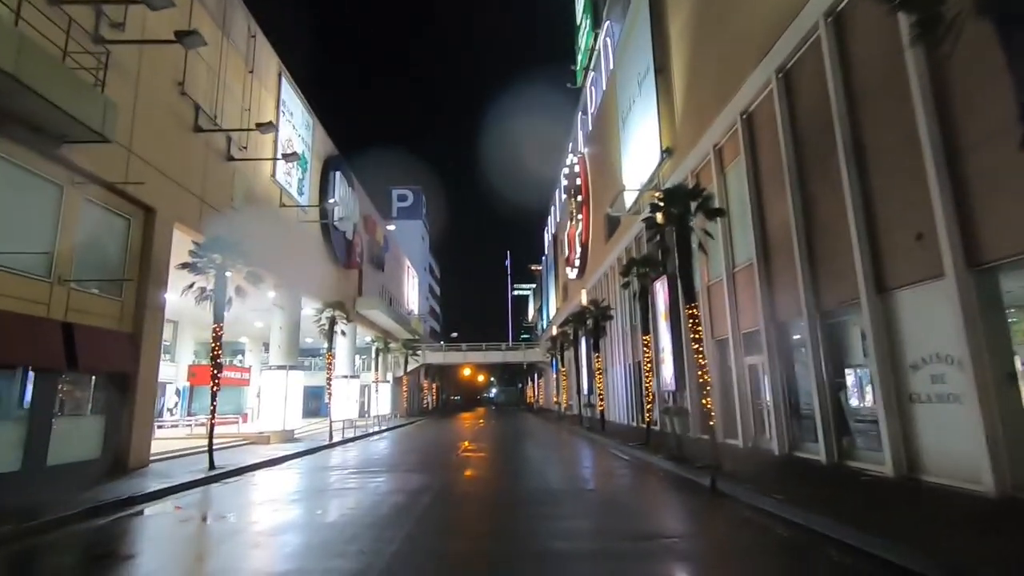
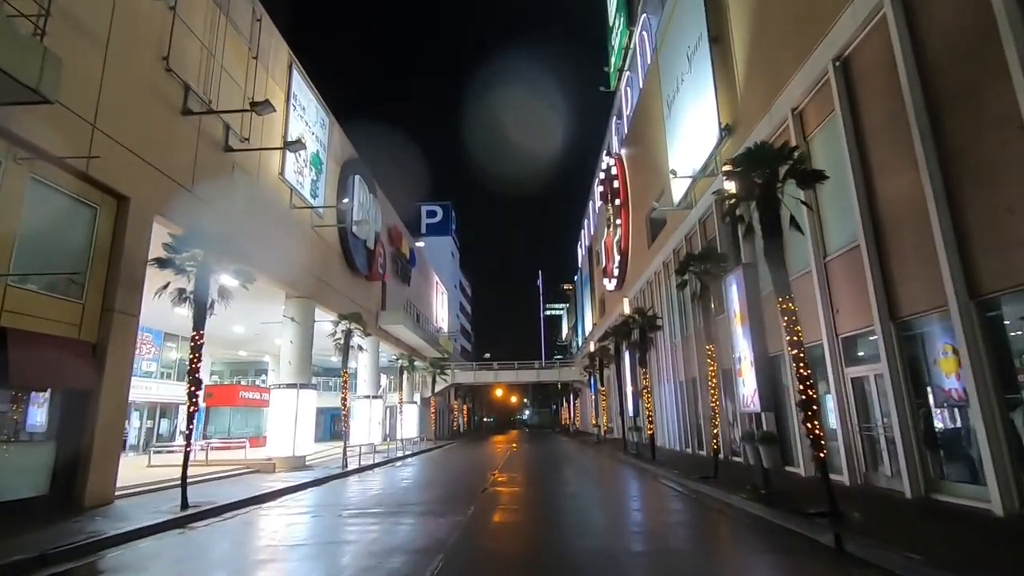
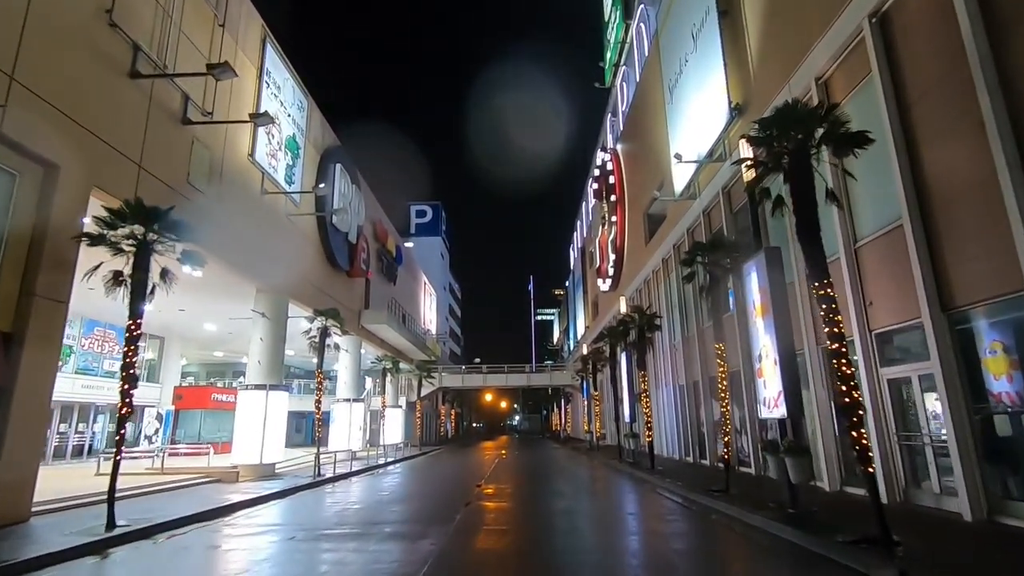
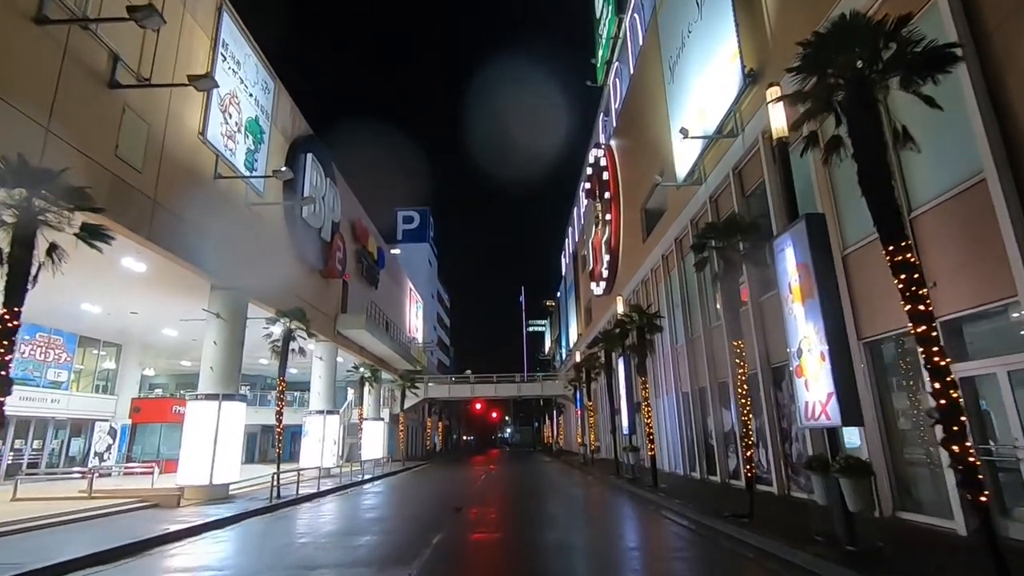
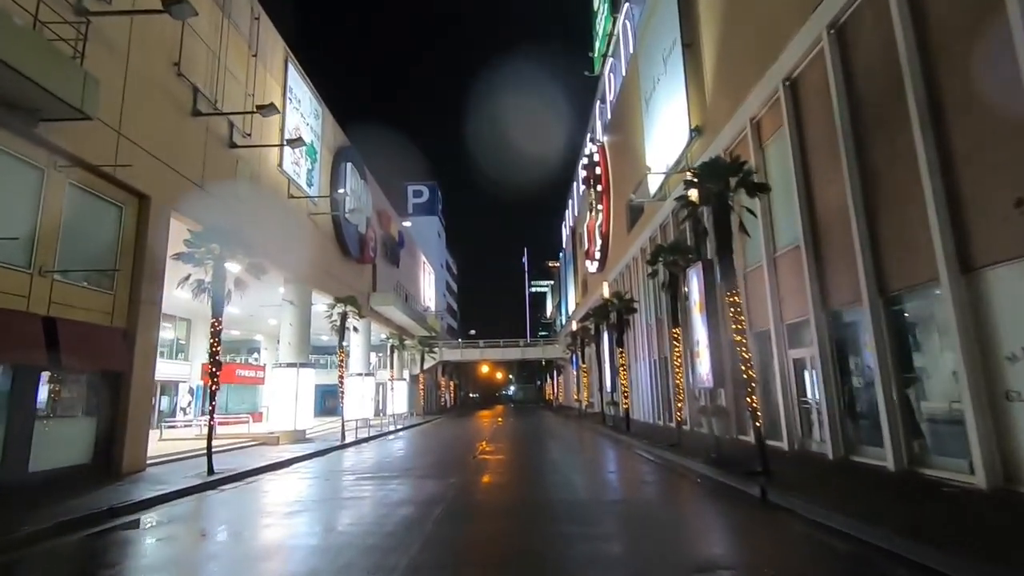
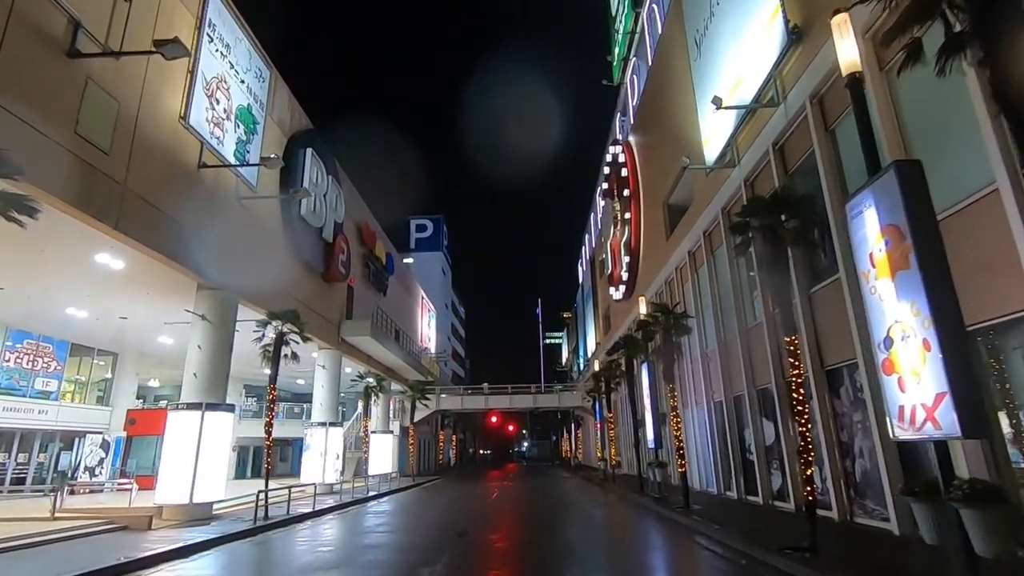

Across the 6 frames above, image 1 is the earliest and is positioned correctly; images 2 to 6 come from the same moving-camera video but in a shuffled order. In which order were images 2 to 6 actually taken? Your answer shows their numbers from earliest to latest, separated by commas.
5, 2, 3, 4, 6
